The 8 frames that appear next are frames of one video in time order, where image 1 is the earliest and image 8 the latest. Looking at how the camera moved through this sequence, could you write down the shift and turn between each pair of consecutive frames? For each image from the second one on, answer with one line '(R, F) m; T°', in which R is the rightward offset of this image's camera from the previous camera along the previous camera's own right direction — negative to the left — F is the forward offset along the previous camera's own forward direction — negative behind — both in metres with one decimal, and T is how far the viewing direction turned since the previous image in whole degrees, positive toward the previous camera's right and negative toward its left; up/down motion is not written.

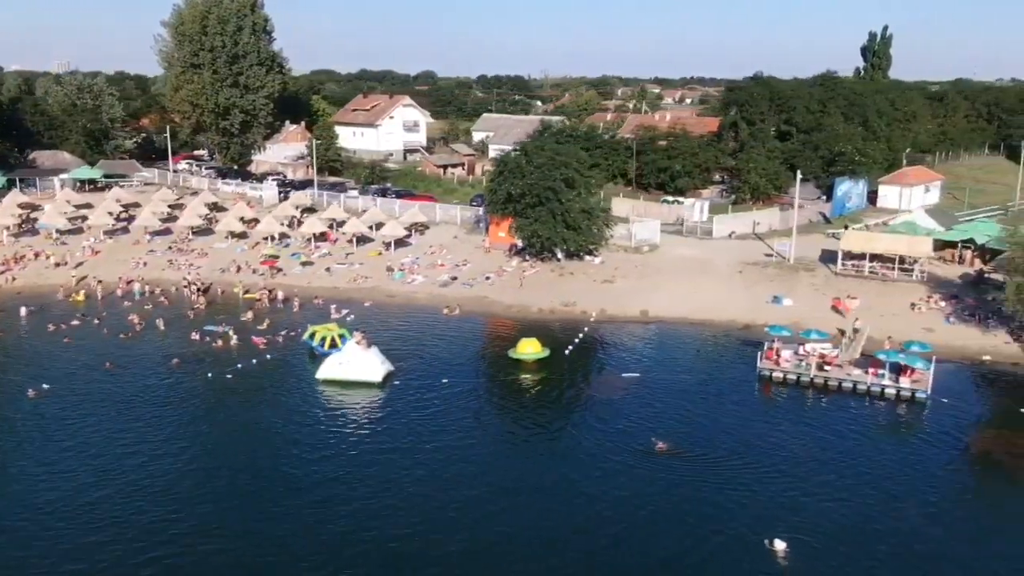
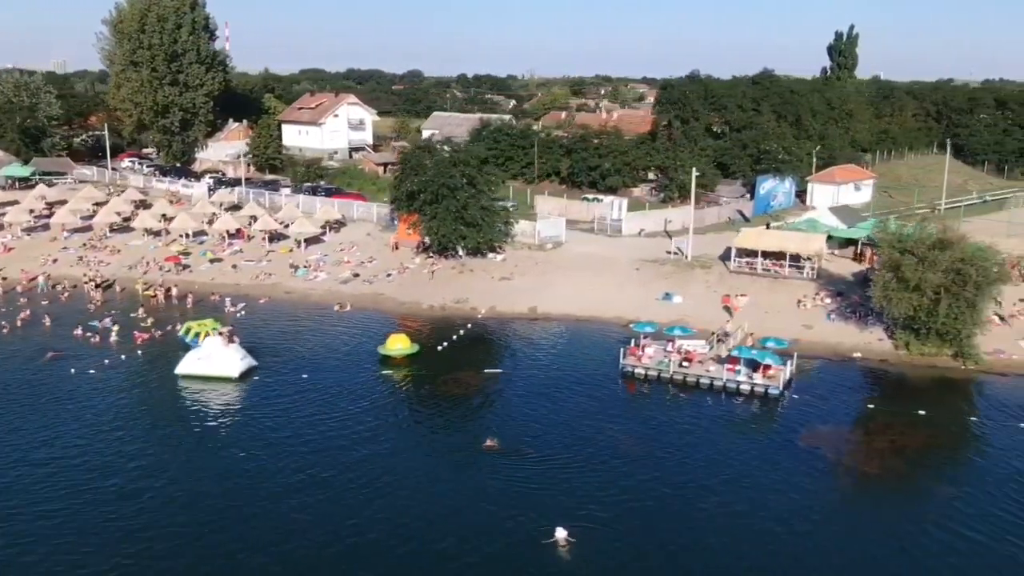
(+5.1, 0.0) m; 0°
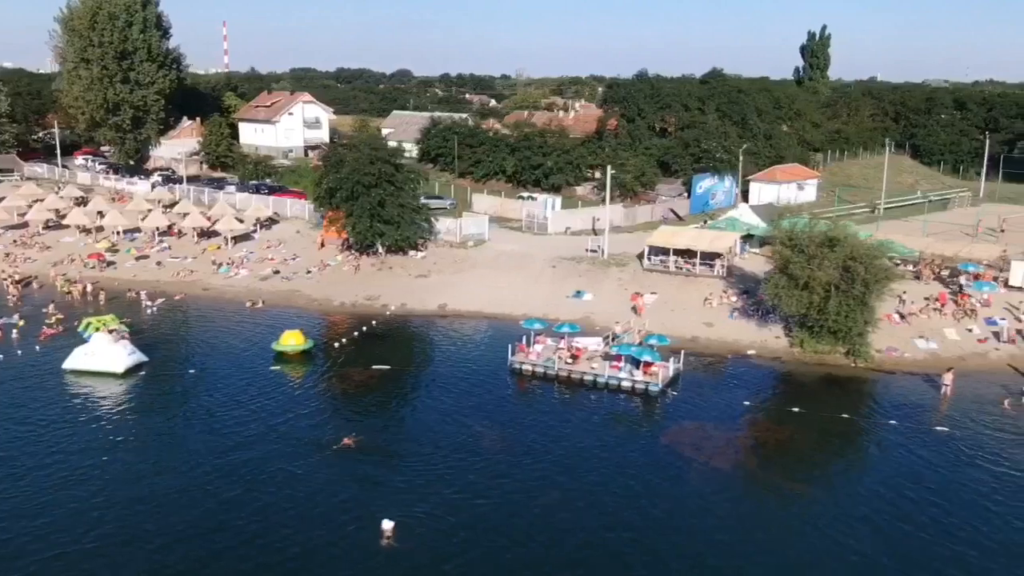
(+4.1, -0.1) m; 0°
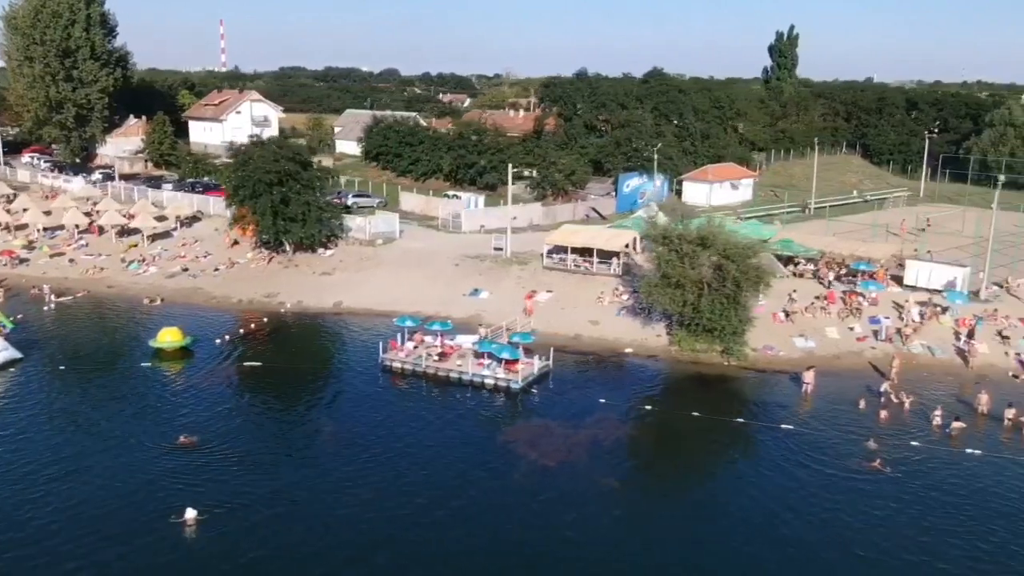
(+4.7, 0.0) m; 0°
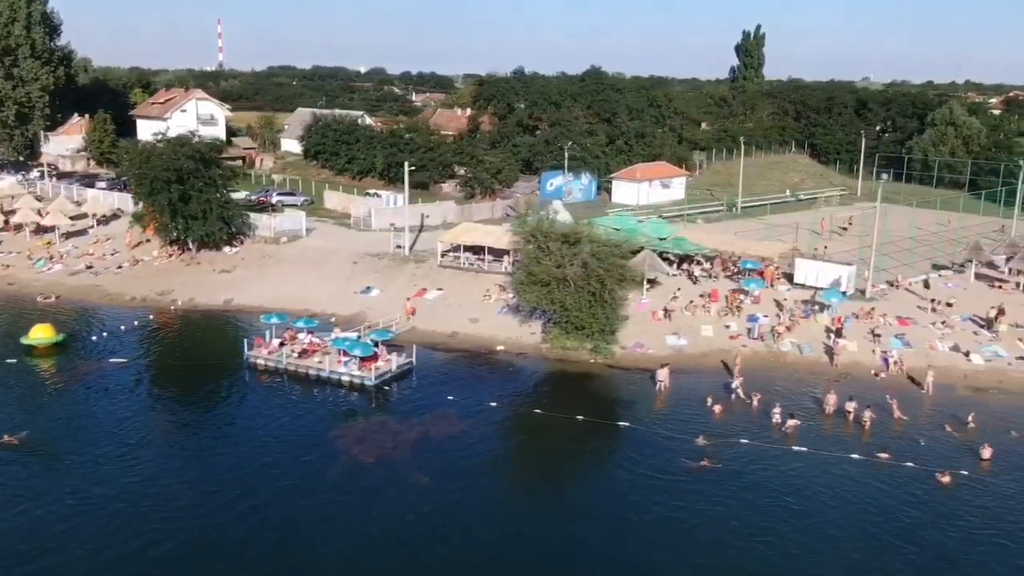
(+5.0, 0.0) m; 0°
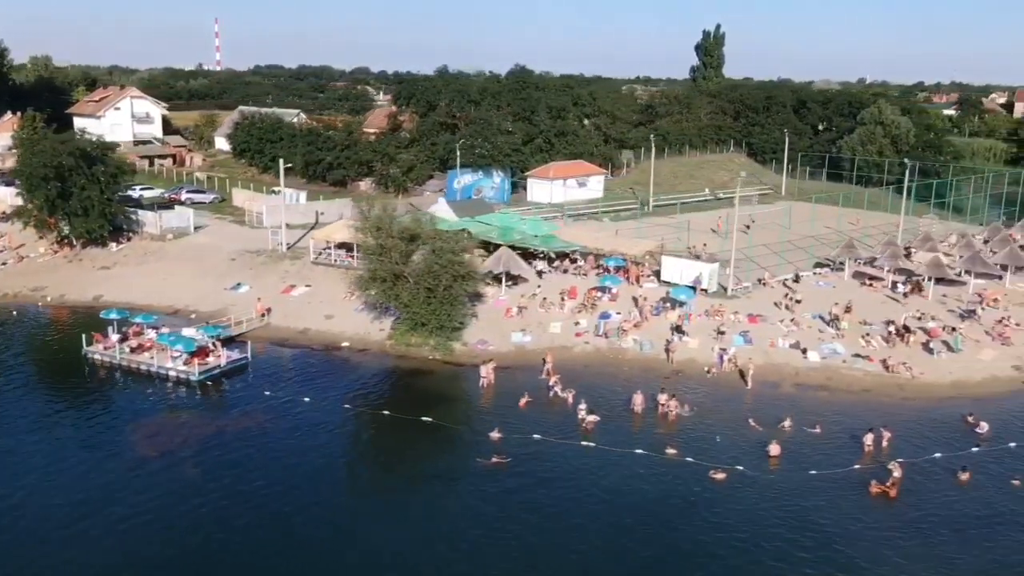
(+6.0, 0.0) m; 0°
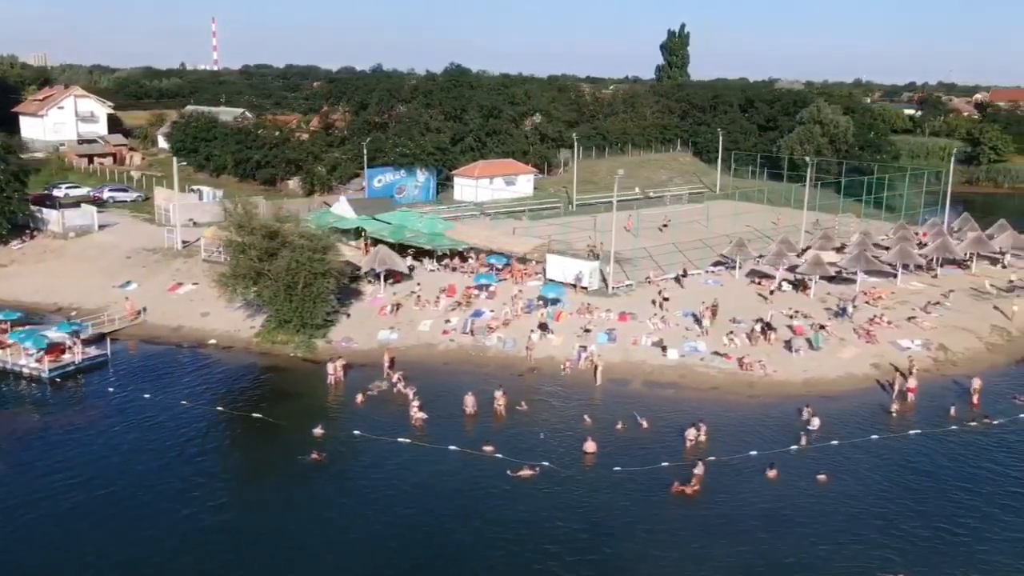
(+5.2, 0.0) m; 0°
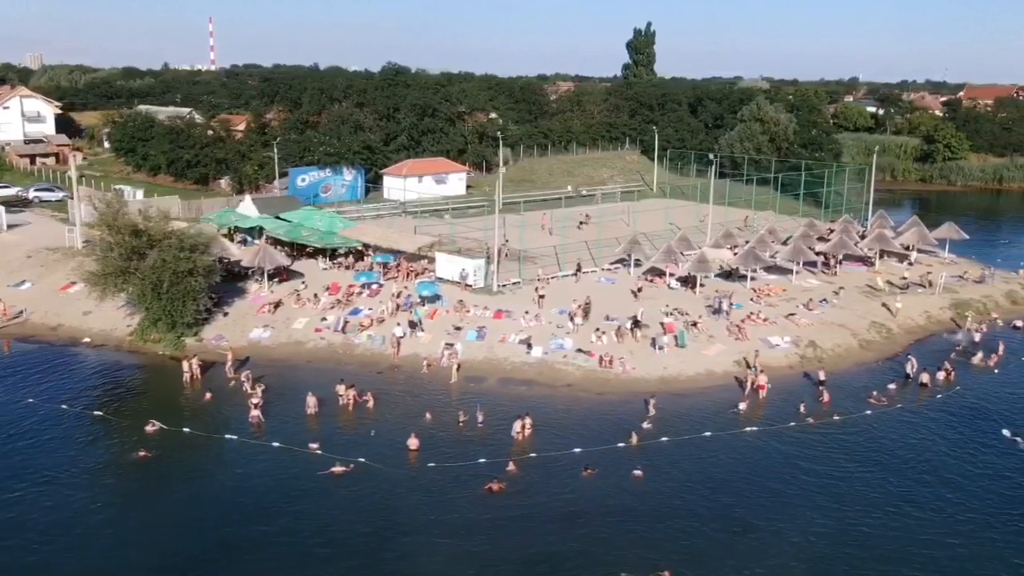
(+5.0, -0.1) m; 0°
